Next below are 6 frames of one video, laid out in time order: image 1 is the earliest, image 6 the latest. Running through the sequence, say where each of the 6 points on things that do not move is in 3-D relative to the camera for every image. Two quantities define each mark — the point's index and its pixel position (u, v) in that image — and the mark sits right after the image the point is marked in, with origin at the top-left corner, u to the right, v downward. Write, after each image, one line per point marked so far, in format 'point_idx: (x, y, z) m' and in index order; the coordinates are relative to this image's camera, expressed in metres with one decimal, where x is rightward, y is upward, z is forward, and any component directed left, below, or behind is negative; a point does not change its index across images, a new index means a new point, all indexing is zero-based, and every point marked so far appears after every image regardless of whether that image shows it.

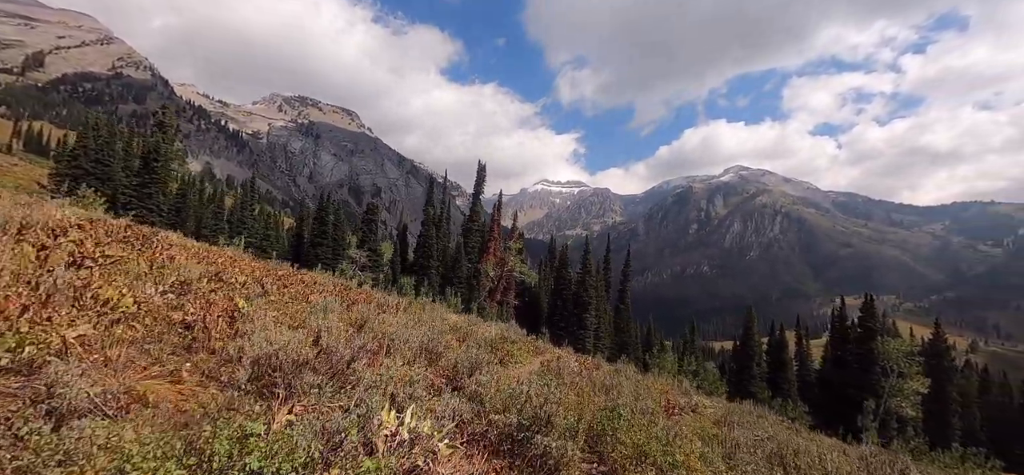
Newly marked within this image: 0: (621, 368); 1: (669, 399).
0: (+4.4, -5.0, +19.5) m
1: (+4.7, -4.8, +15.2) m
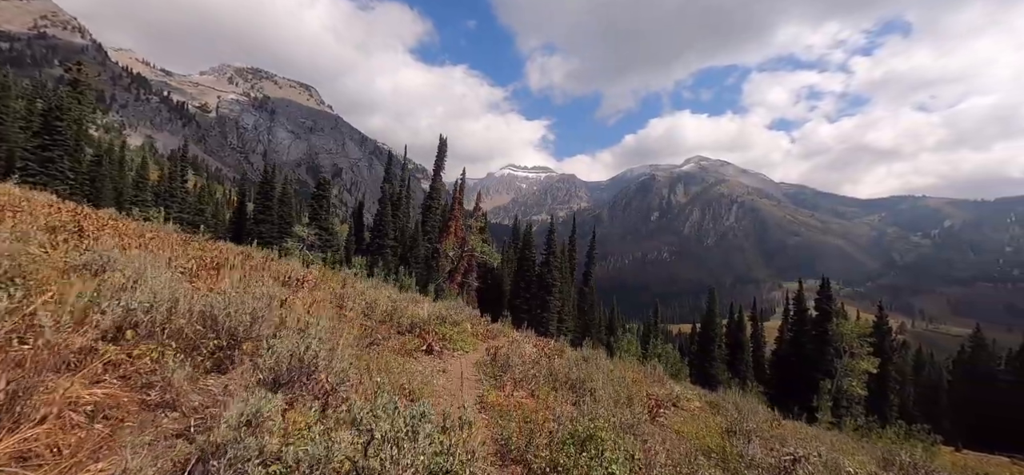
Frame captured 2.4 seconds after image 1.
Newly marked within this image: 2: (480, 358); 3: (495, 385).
0: (+2.6, -3.8, +16.3) m
1: (+3.2, -3.6, +12.0) m
2: (-0.7, -2.7, +11.6) m
3: (-0.3, -2.8, +9.6) m
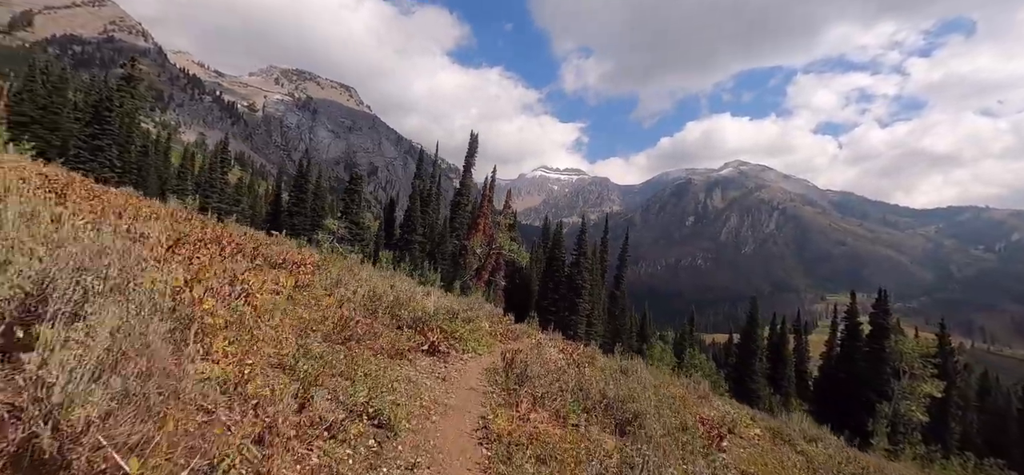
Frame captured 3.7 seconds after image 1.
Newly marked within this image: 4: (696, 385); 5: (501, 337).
0: (+3.3, -3.5, +14.1) m
1: (+3.6, -3.4, +9.7) m
2: (-0.3, -2.3, +9.6) m
3: (0.0, -2.4, +7.6) m
4: (+6.5, -5.2, +18.2) m
5: (-0.2, -2.5, +12.9) m
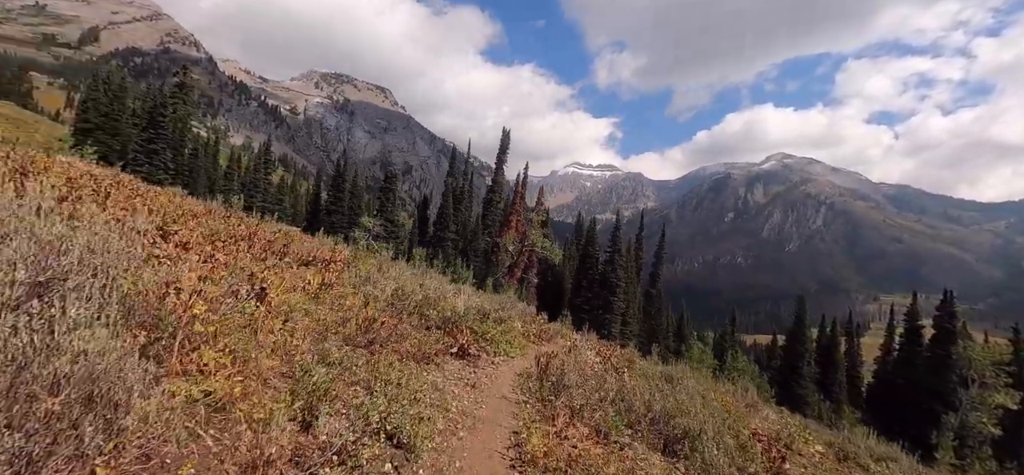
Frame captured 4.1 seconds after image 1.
0: (+4.2, -3.4, +13.3) m
1: (+4.2, -3.3, +8.9) m
2: (+0.3, -2.3, +9.0) m
3: (+0.5, -2.4, +7.0) m
4: (+7.6, -5.1, +17.2) m
5: (+0.6, -2.5, +12.3) m
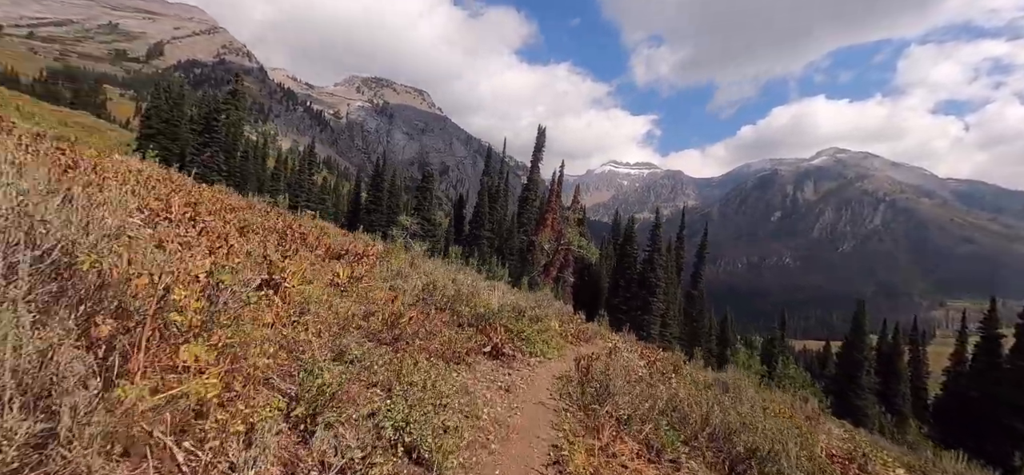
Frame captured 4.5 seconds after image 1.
0: (+5.1, -3.3, +12.3) m
1: (+4.8, -3.2, +8.0) m
2: (+0.9, -2.1, +8.3) m
3: (+0.9, -2.3, +6.3) m
4: (+8.8, -5.0, +16.0) m
5: (+1.4, -2.3, +11.6) m
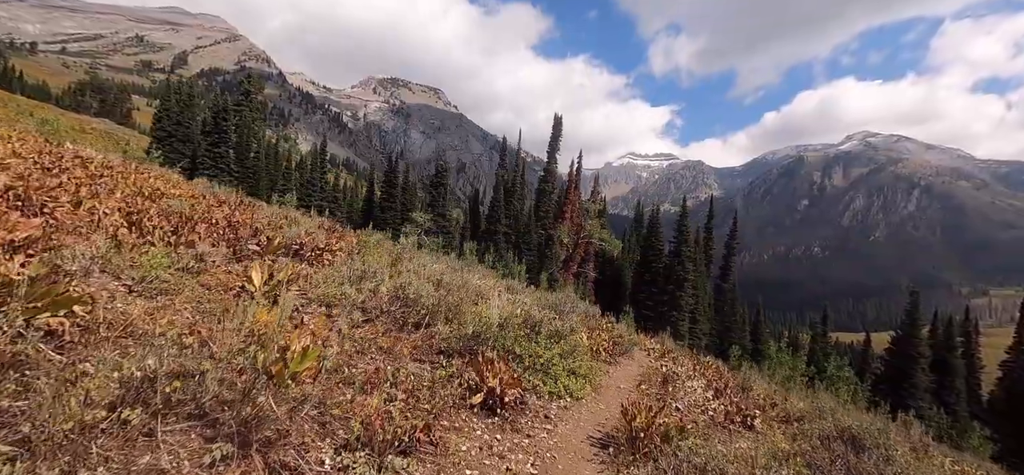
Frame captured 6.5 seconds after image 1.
0: (+5.3, -2.9, +9.1) m
1: (+4.9, -2.8, +4.8) m
2: (+1.0, -1.9, +5.3) m
3: (+0.9, -2.0, +3.3) m
4: (+9.2, -4.5, +12.7) m
5: (+1.7, -2.0, +8.5) m
